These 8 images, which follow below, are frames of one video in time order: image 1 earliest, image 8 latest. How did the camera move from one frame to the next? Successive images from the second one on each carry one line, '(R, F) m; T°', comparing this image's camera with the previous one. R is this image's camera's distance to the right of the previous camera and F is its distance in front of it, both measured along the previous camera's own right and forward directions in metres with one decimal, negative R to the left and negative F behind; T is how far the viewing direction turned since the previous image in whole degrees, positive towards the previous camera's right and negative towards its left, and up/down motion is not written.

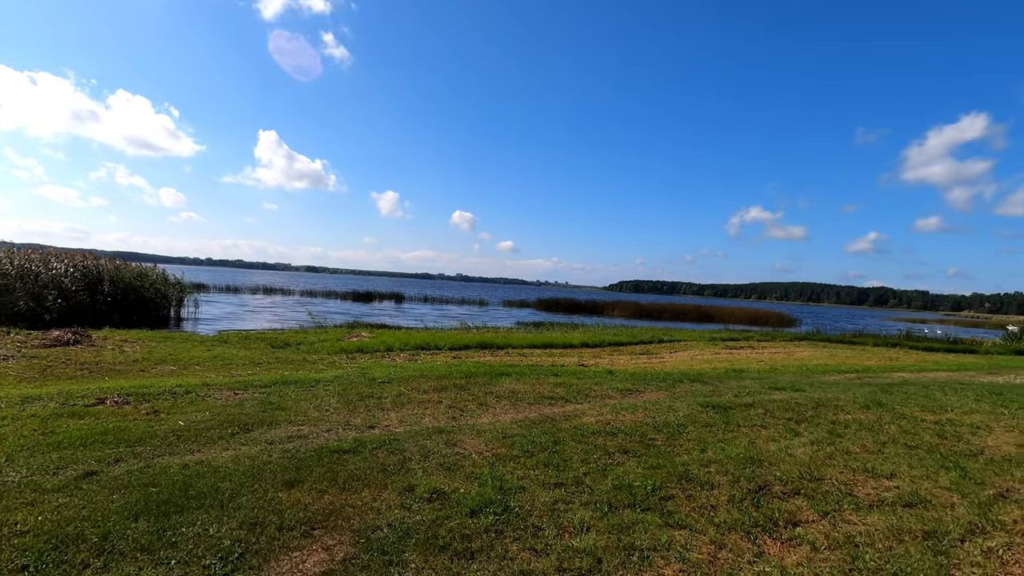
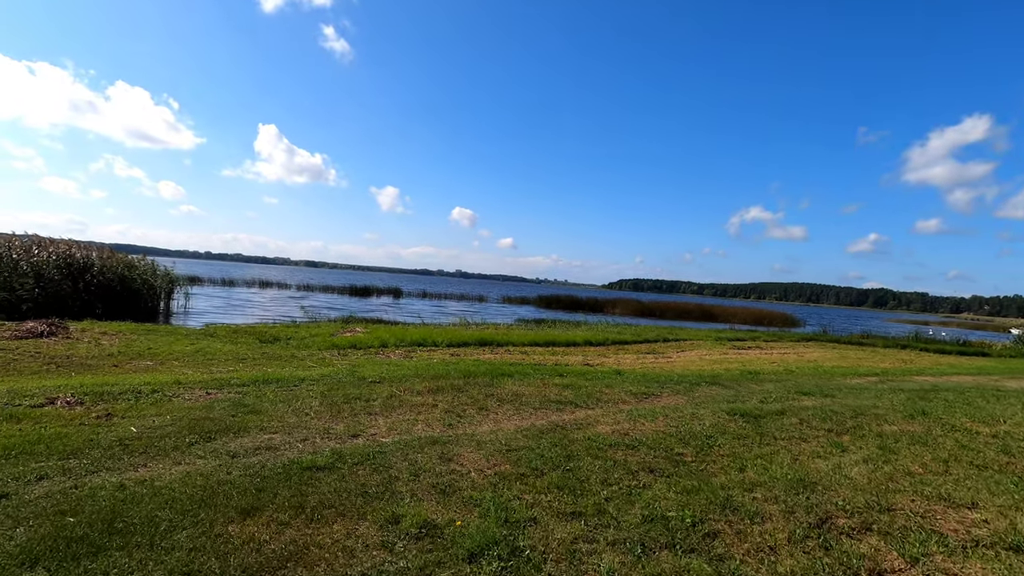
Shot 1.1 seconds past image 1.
(-0.1, +1.0) m; 0°
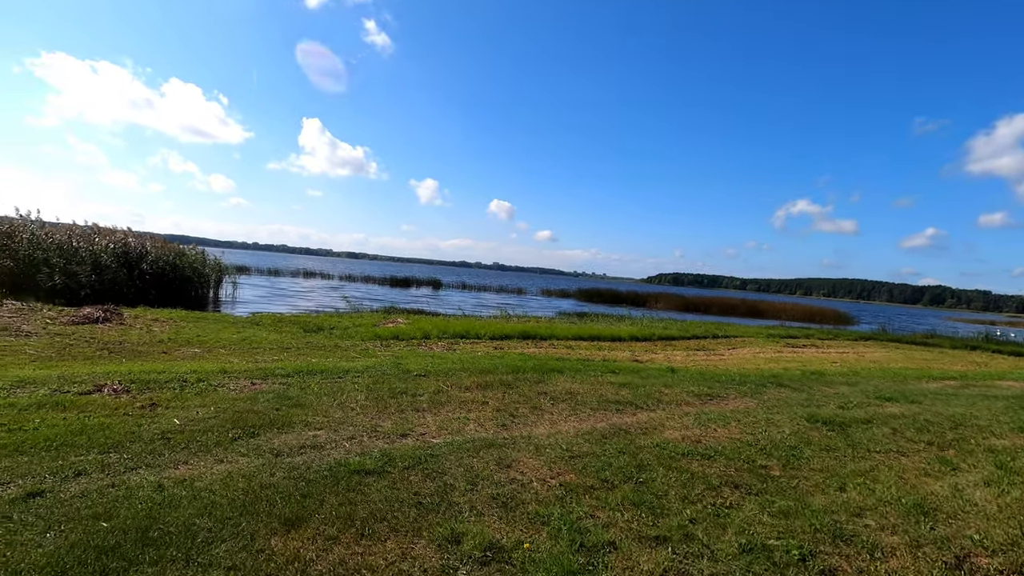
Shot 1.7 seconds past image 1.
(-0.3, +0.5) m; -4°
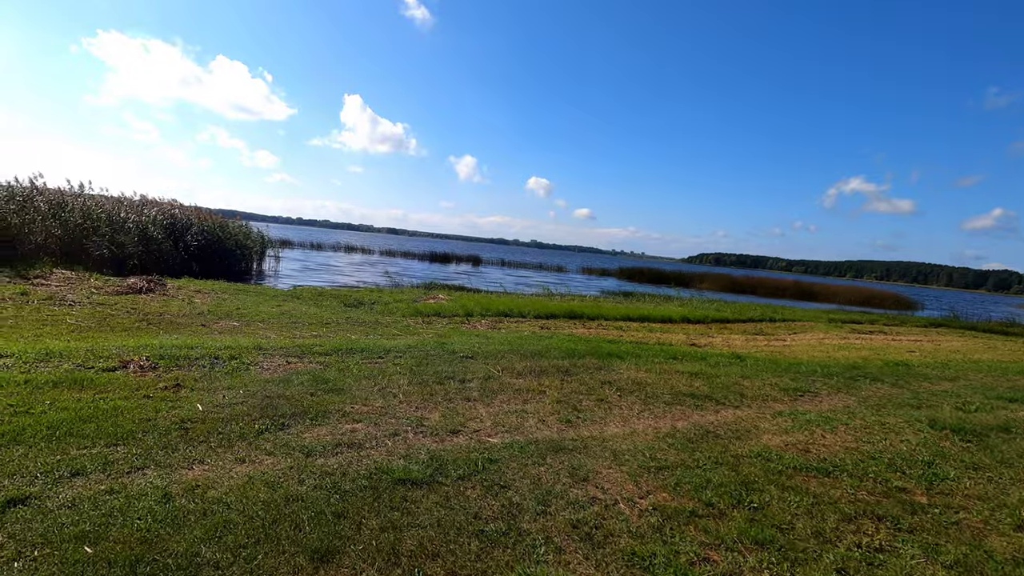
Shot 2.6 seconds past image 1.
(-0.3, +0.9) m; -4°
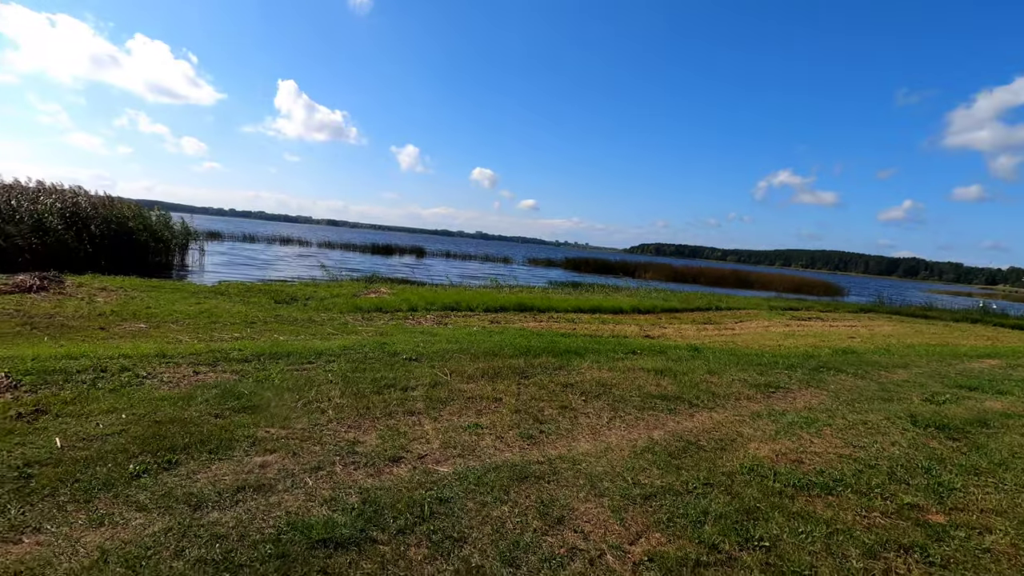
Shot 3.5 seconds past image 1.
(0.0, +0.9) m; +6°
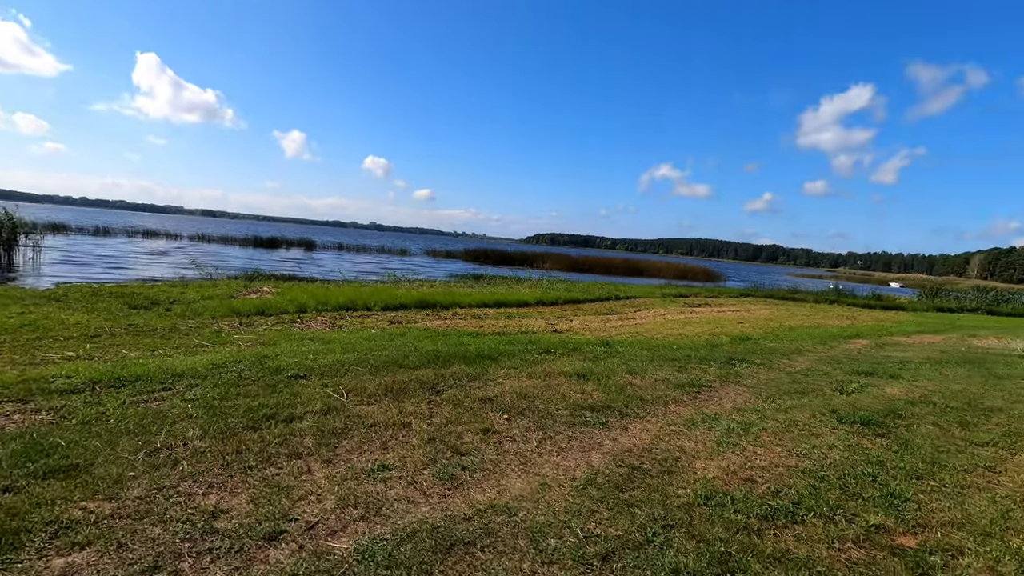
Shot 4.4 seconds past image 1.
(-0.1, +0.9) m; +11°
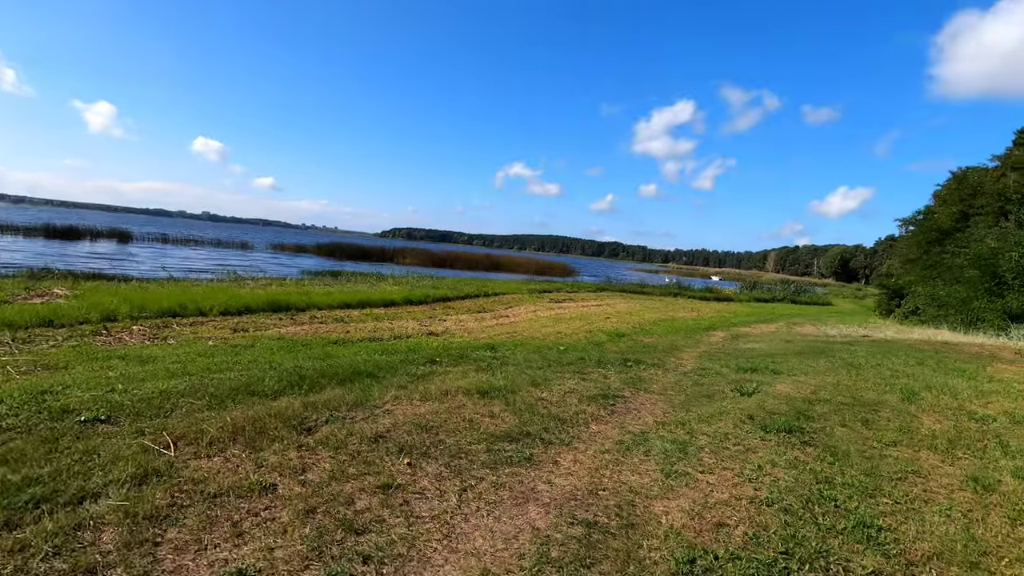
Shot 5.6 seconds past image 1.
(-0.3, +1.1) m; +15°
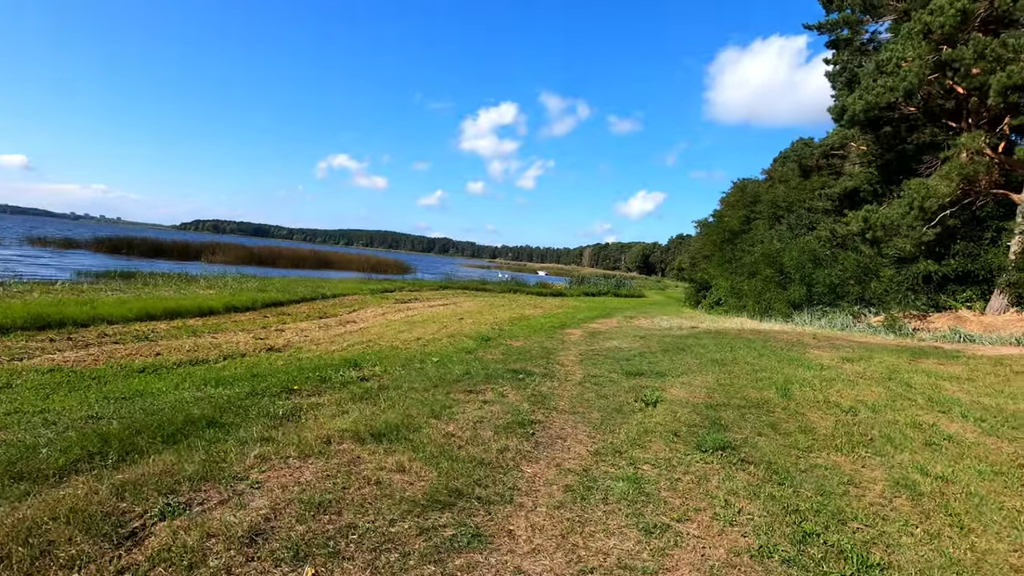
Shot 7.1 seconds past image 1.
(-0.6, +1.1) m; +18°
